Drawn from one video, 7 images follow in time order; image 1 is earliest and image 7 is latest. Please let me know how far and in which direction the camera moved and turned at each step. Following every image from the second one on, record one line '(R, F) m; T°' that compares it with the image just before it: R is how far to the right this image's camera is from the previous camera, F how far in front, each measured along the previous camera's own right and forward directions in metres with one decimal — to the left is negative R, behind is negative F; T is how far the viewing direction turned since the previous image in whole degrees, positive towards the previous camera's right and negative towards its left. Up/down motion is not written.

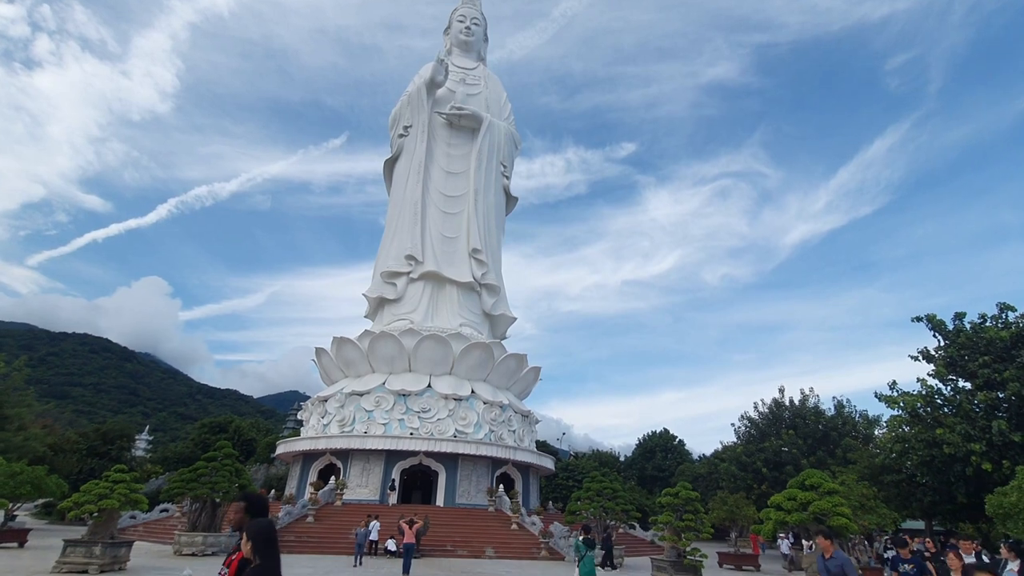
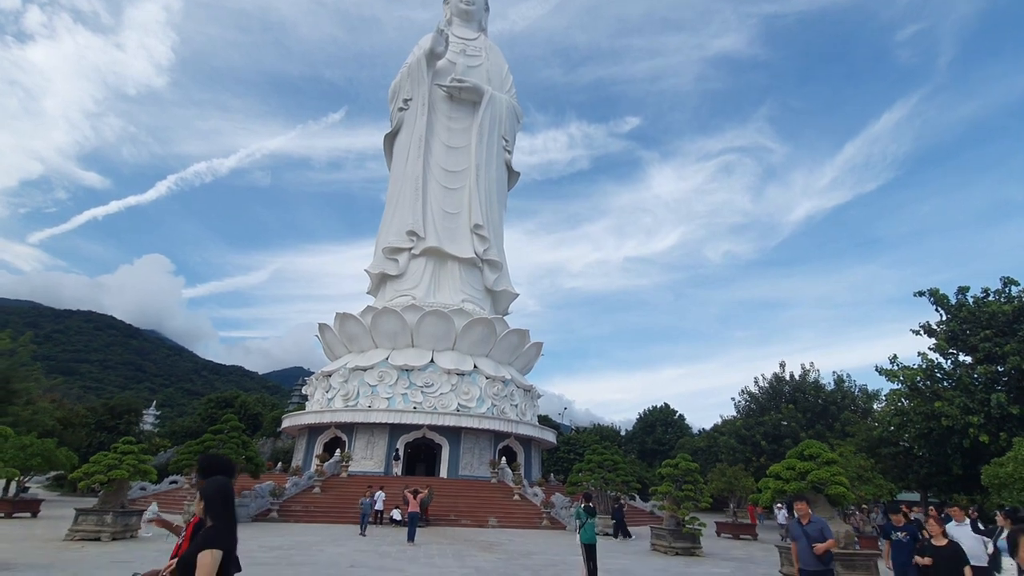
(0.0, -0.1) m; 0°
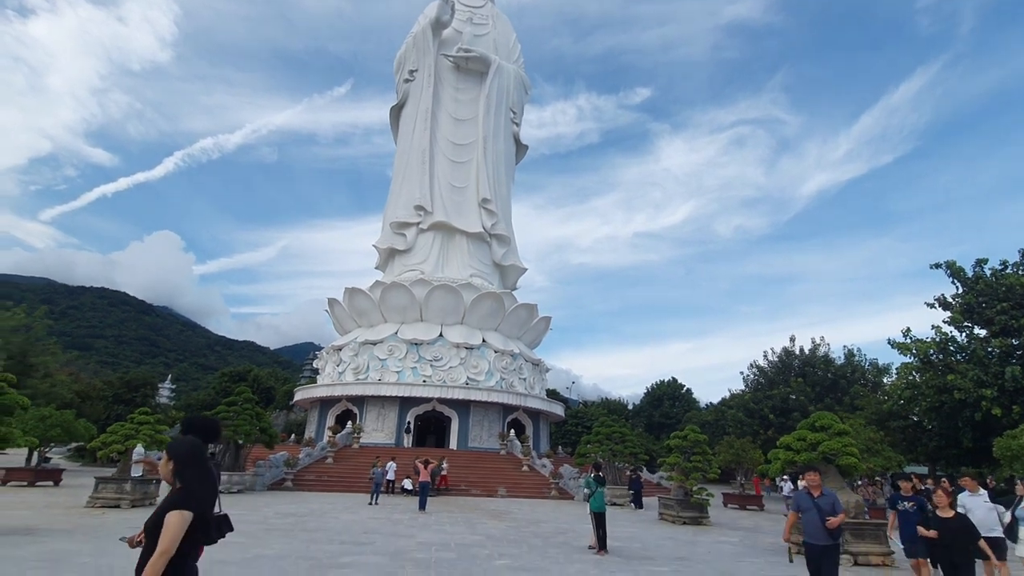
(0.0, 0.0) m; -1°
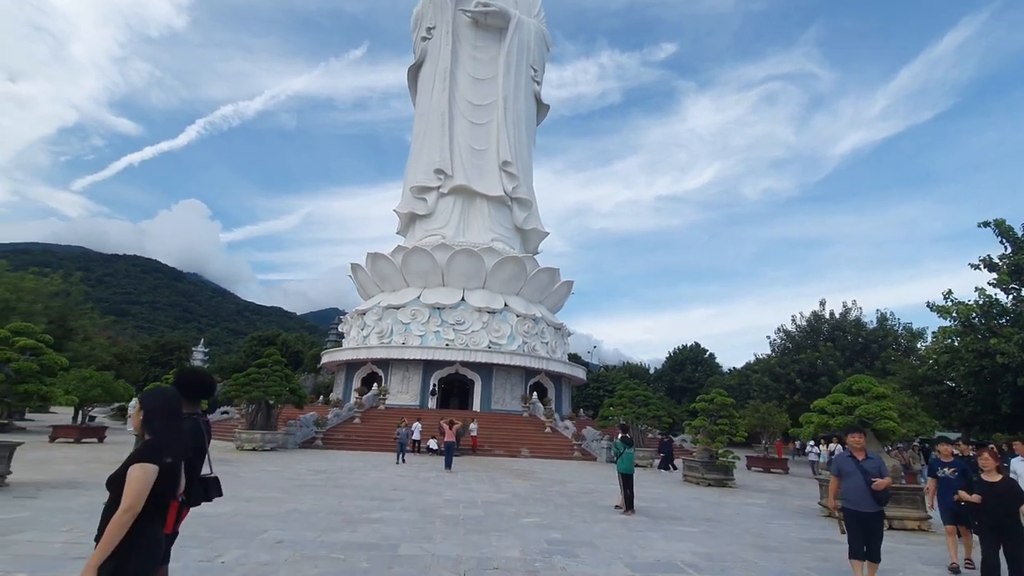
(-0.1, +0.1) m; -2°
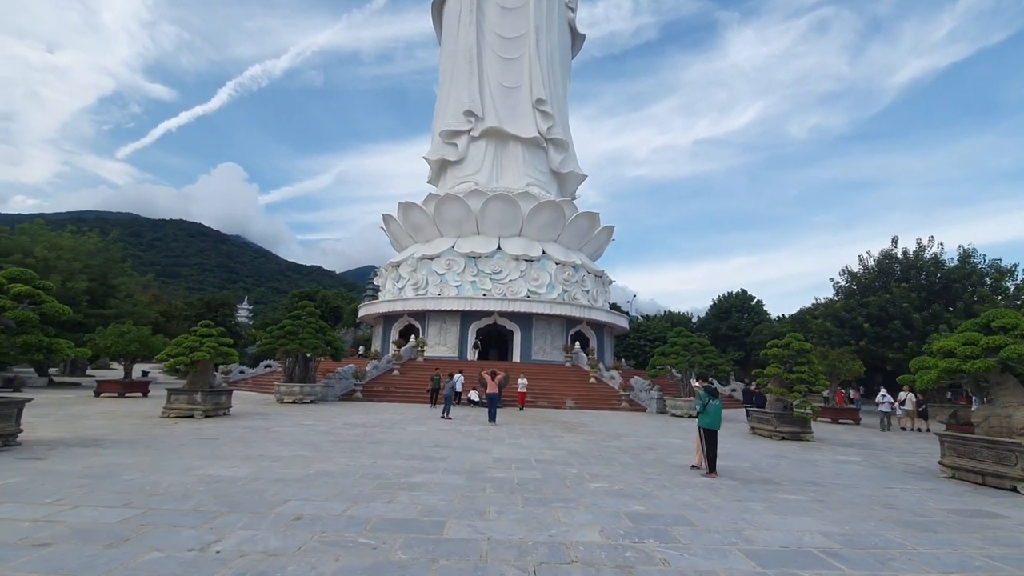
(-0.3, +1.3) m; -3°
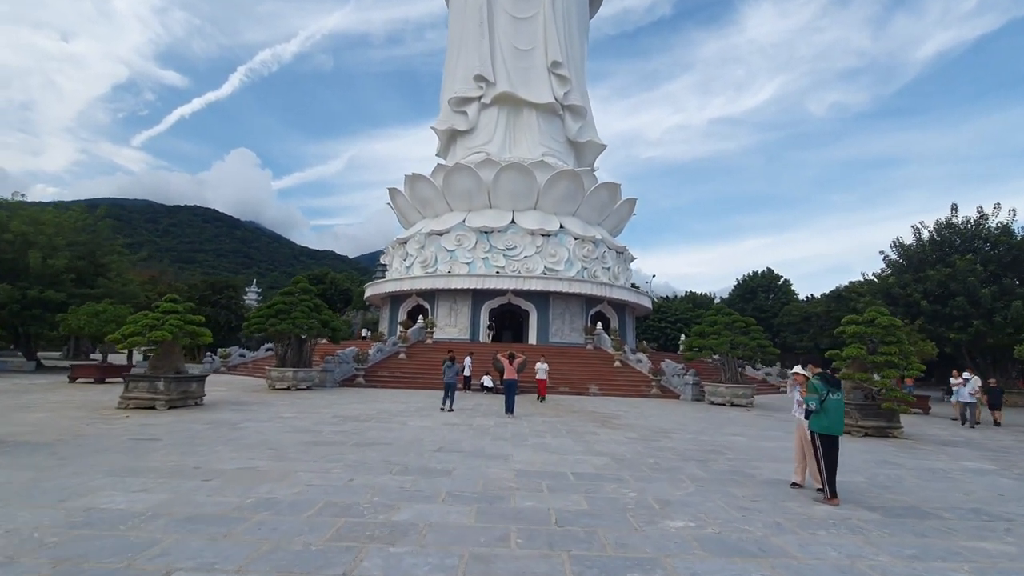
(-0.1, +2.1) m; -1°
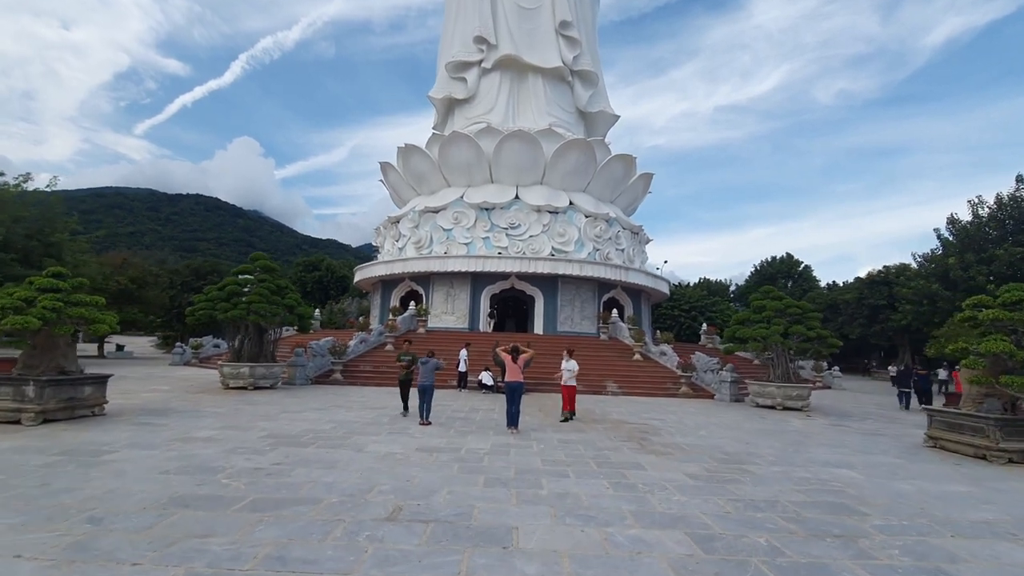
(0.0, +2.8) m; 0°
